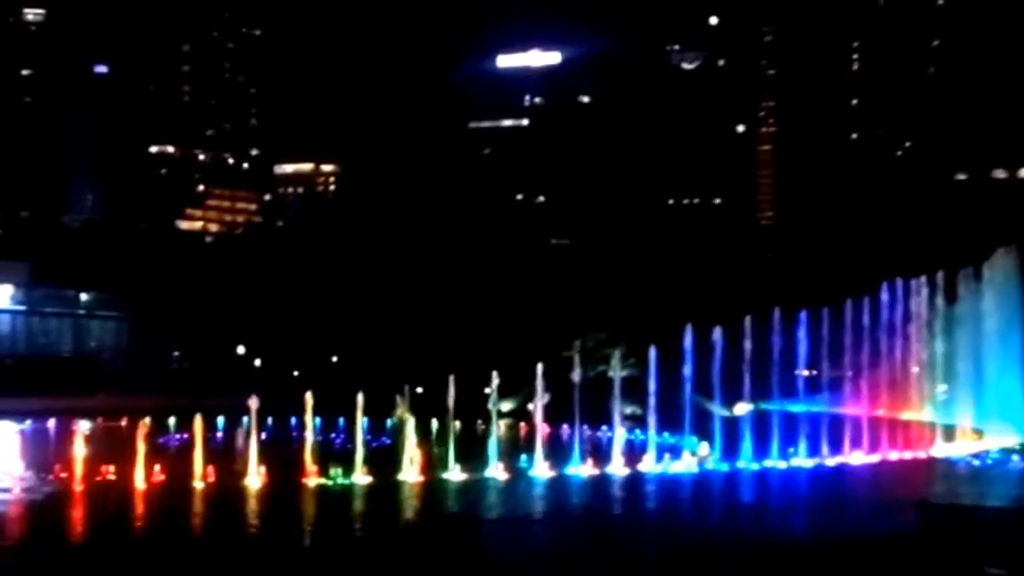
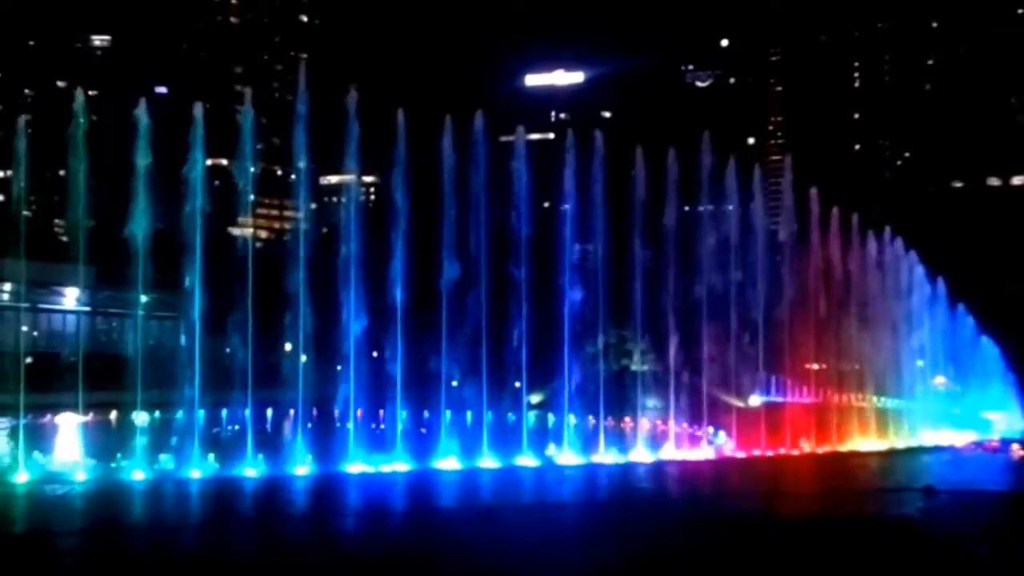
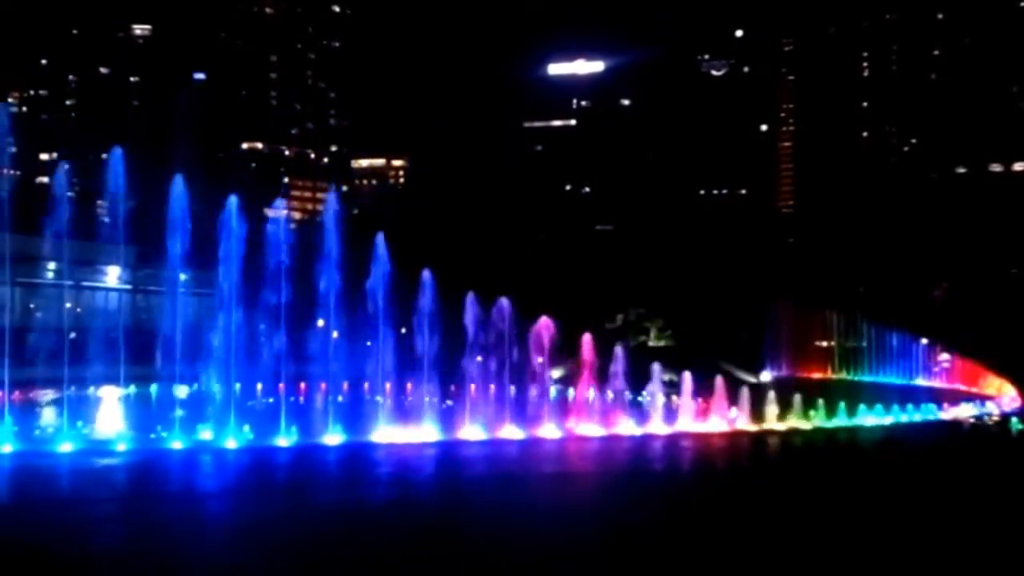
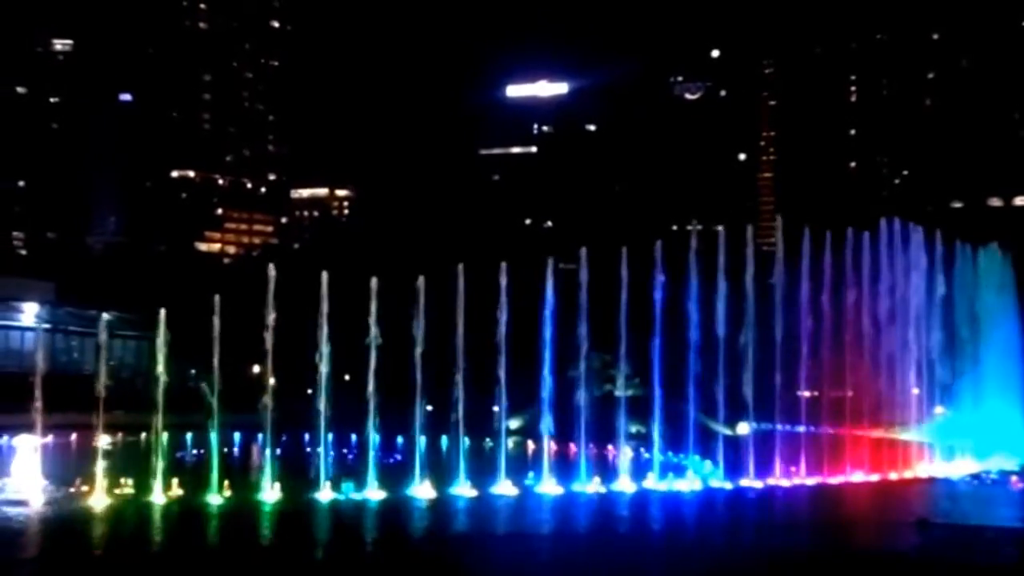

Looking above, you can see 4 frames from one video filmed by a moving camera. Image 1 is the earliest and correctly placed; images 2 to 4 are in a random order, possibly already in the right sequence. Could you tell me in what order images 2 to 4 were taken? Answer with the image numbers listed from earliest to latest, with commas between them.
4, 2, 3
